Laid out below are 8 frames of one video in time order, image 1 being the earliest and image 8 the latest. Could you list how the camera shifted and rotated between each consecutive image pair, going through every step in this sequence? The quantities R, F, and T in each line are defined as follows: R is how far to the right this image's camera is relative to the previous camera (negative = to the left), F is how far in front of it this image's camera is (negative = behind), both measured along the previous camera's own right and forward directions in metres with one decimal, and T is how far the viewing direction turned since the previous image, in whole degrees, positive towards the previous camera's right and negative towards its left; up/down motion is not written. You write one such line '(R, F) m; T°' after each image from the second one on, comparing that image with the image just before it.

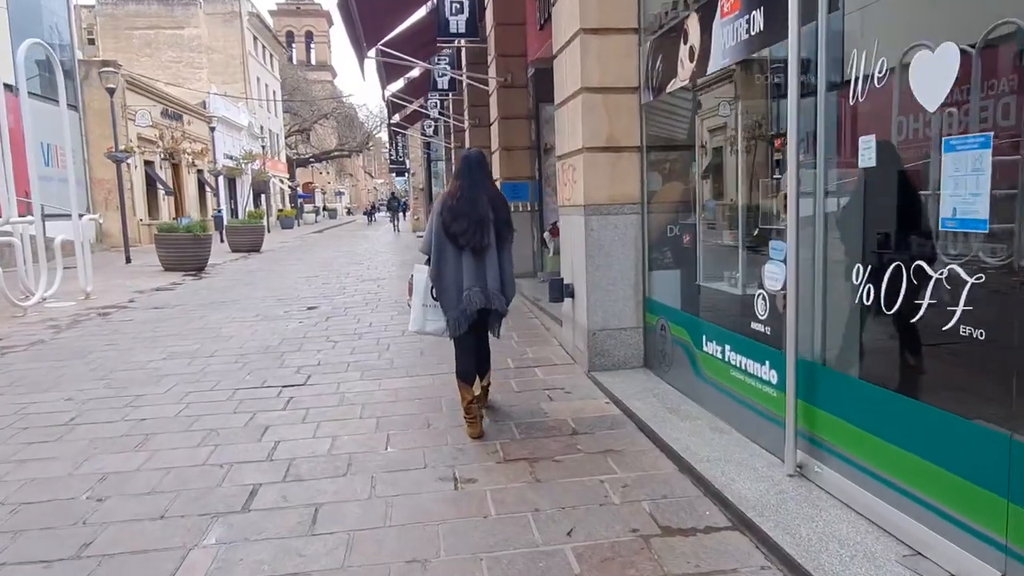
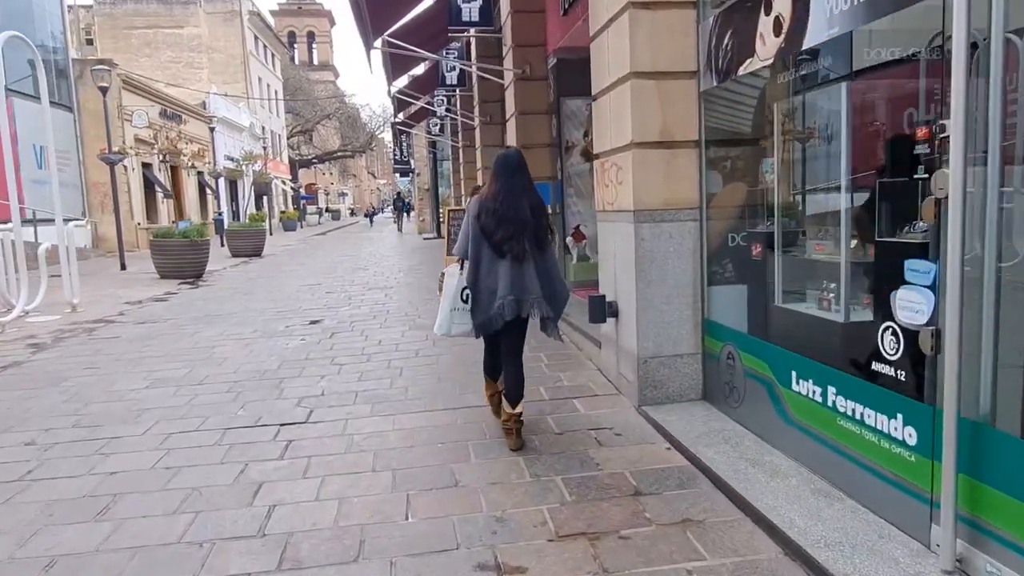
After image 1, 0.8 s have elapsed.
(-0.2, +0.8) m; 0°
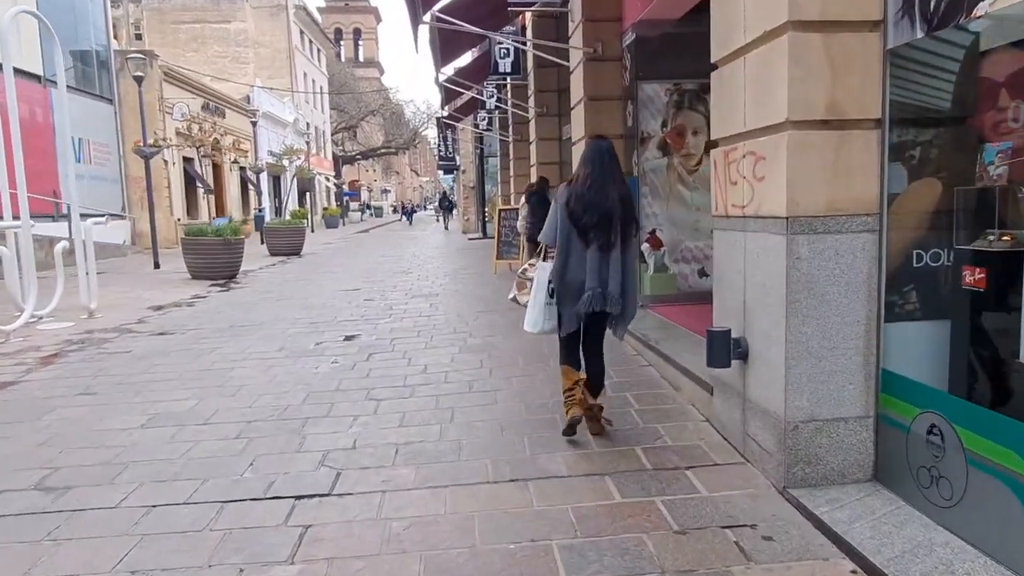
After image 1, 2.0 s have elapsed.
(-0.3, +1.3) m; -3°
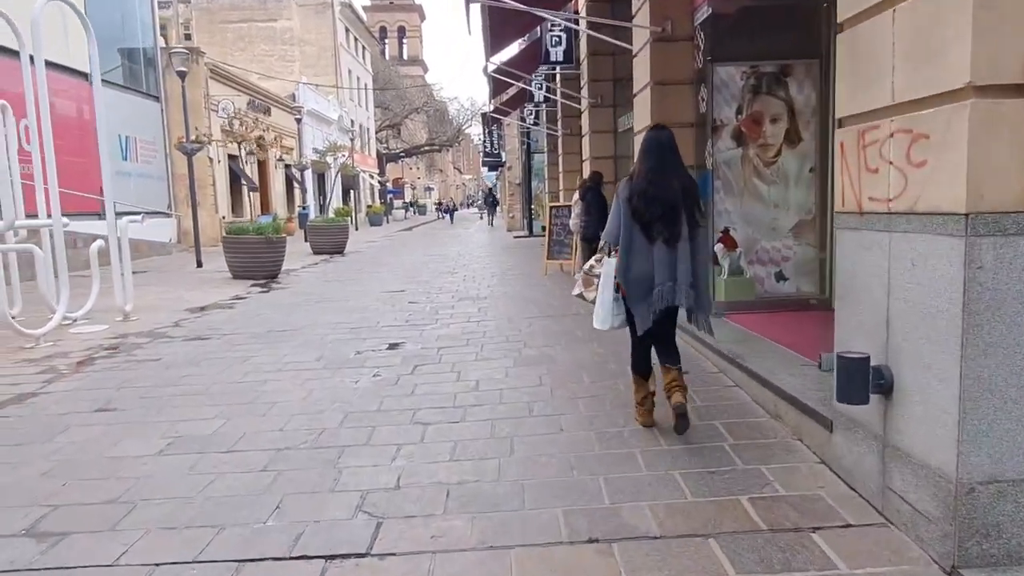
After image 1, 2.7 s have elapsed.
(-0.2, +0.7) m; -3°
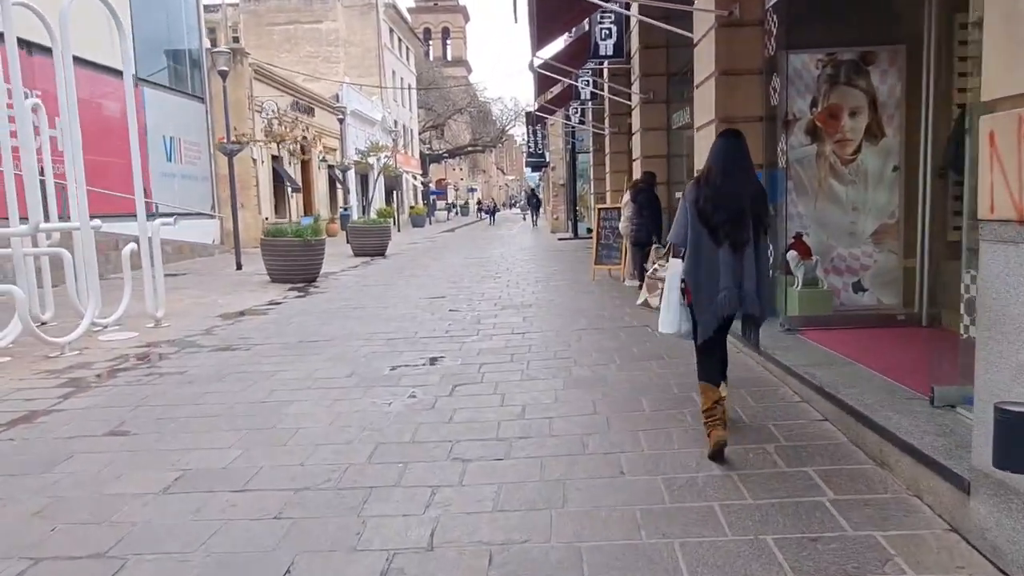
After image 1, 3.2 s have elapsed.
(-0.1, +0.6) m; -3°
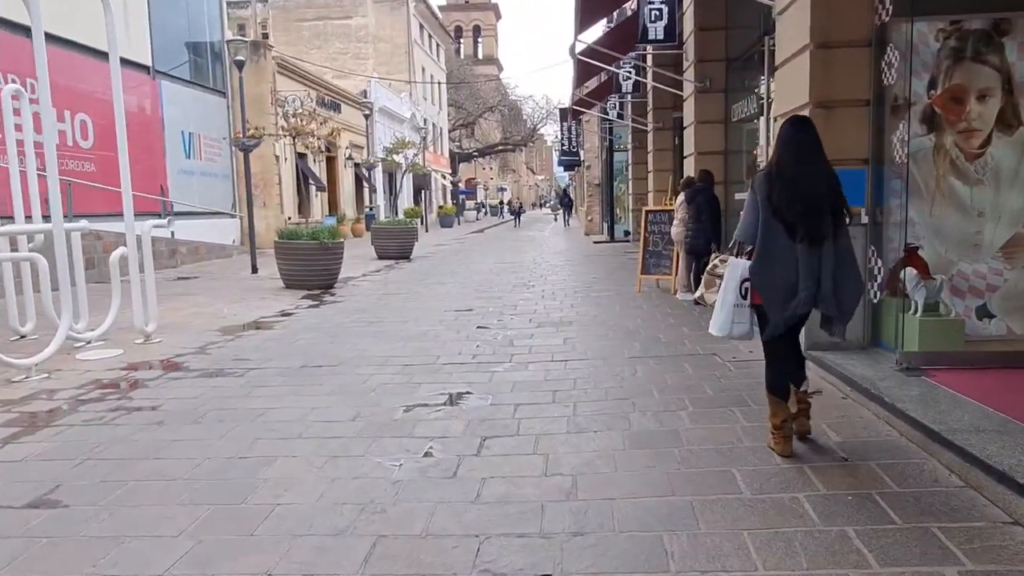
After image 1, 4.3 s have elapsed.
(-0.1, +1.2) m; -2°
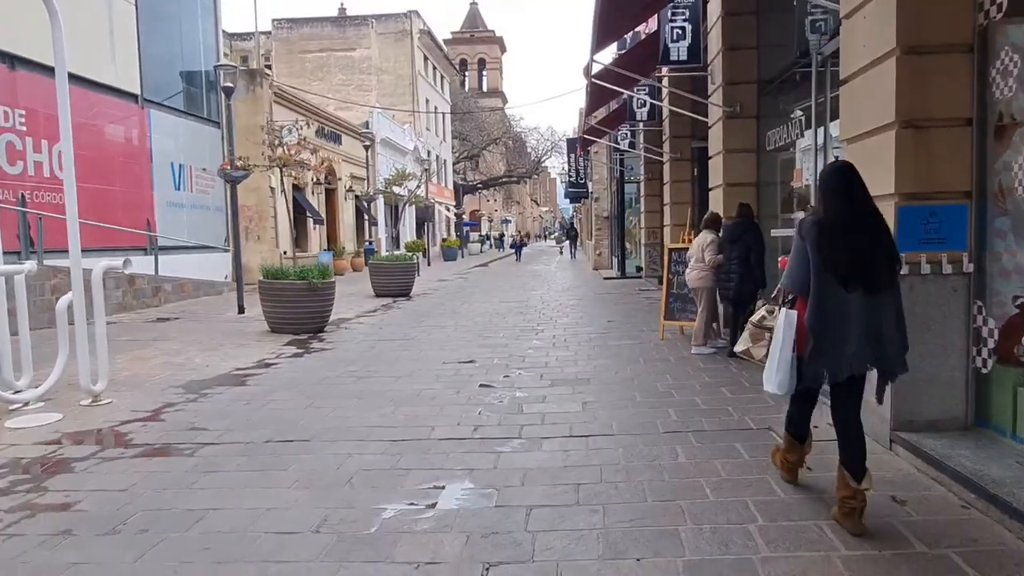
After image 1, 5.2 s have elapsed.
(0.0, +1.1) m; 0°
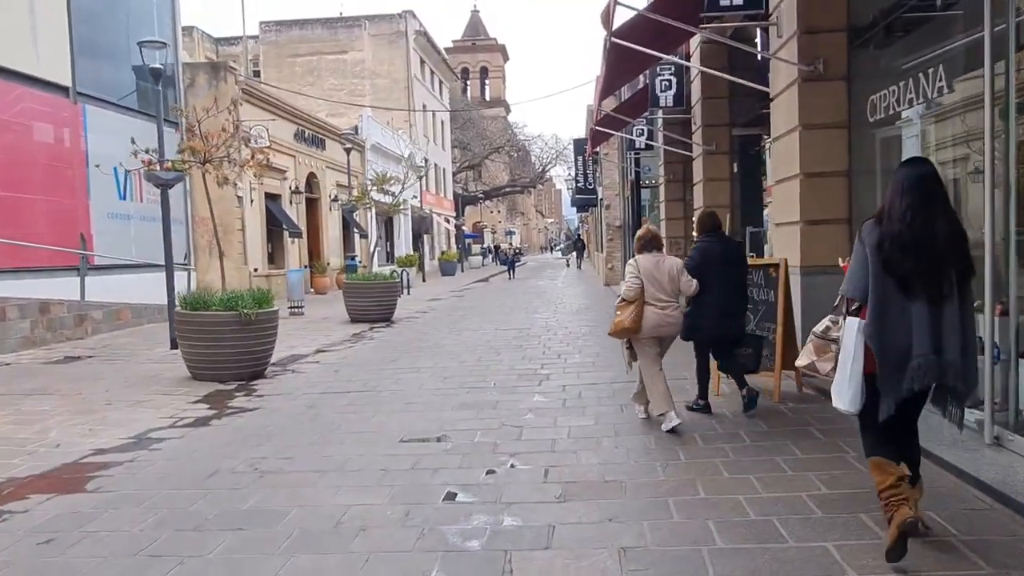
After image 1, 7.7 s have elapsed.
(+0.1, +2.8) m; 0°
